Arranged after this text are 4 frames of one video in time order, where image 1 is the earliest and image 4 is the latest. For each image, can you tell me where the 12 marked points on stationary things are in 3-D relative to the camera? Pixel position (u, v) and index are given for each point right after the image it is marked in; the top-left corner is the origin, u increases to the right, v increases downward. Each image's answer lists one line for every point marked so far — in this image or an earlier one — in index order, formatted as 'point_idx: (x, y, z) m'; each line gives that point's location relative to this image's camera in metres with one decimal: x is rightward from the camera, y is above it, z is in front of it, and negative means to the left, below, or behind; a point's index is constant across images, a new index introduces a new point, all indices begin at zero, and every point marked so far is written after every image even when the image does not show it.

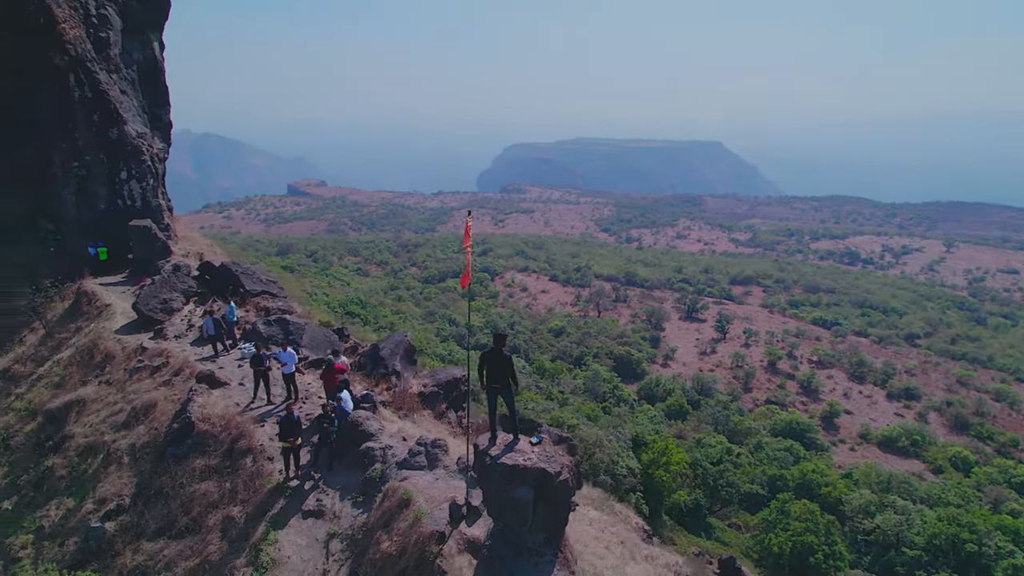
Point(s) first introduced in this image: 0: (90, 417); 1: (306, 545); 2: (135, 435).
0: (-7.0, -2.1, +10.8) m
1: (-2.3, -2.9, +7.4) m
2: (-5.6, -2.2, +9.7) m
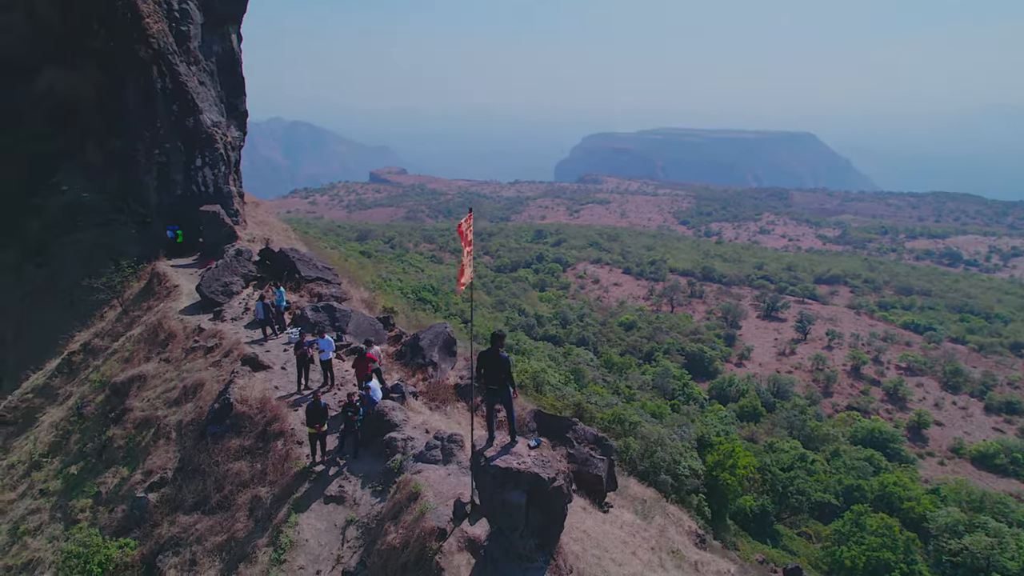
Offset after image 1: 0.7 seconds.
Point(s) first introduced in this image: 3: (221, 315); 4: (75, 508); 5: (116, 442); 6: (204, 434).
0: (-6.4, -1.8, +11.4) m
1: (-2.2, -2.8, +7.6) m
2: (-5.2, -1.9, +10.2) m
3: (-6.0, -0.6, +13.5) m
4: (-6.5, -3.3, +9.7) m
5: (-6.5, -2.5, +10.7) m
6: (-4.4, -2.1, +9.4) m
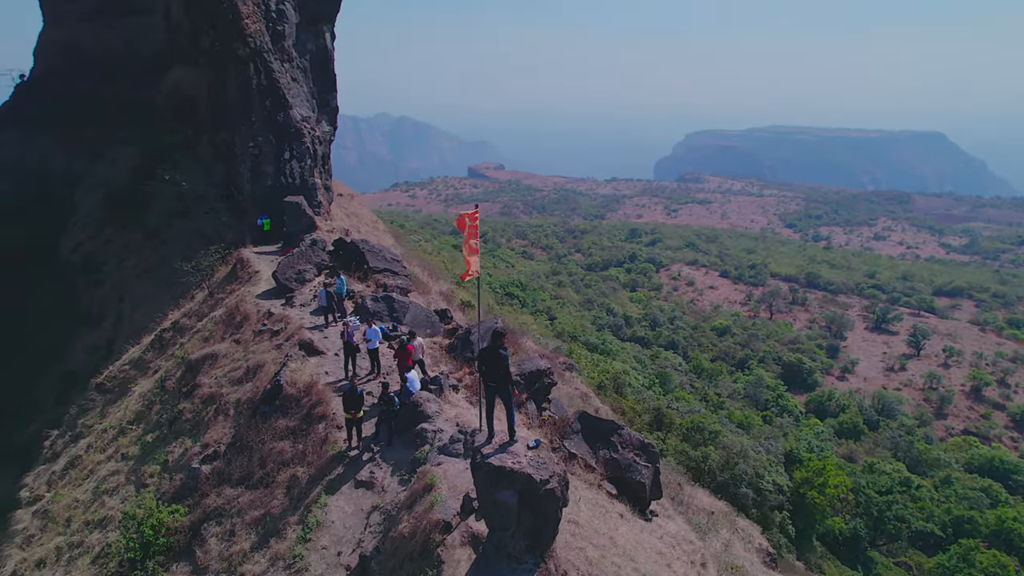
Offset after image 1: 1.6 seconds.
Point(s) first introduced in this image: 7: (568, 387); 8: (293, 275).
0: (-5.5, -1.5, +12.2) m
1: (-1.9, -2.7, +7.8) m
2: (-4.5, -1.7, +10.8) m
3: (-4.8, -0.3, +14.2) m
4: (-5.9, -3.0, +10.5) m
5: (-5.7, -2.2, +11.5) m
6: (-3.9, -1.9, +9.9) m
7: (+1.7, -2.8, +18.3) m
8: (-5.1, +0.3, +15.2) m
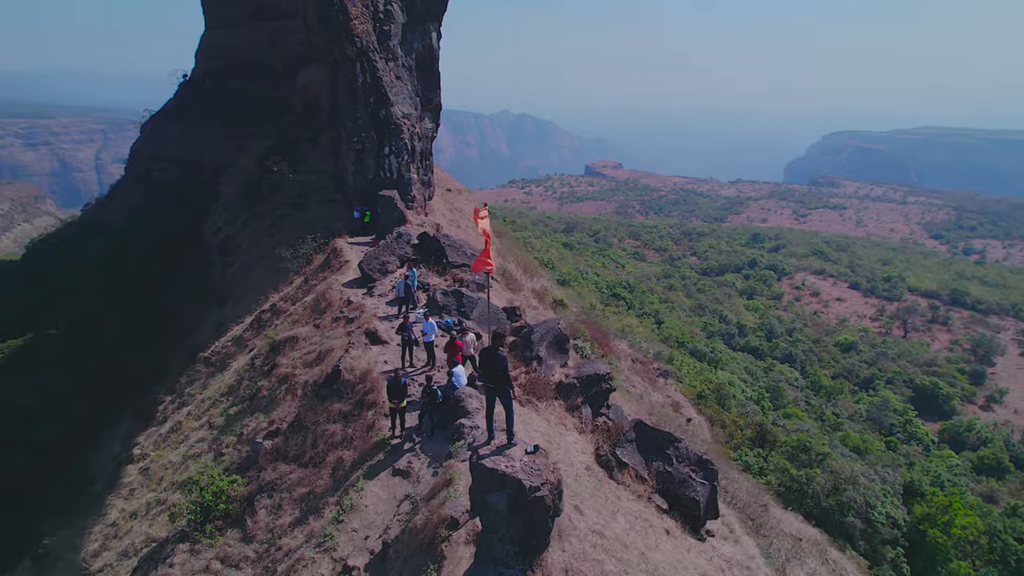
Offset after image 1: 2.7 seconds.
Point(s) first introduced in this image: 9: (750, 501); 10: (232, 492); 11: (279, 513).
0: (-4.3, -1.3, +12.9) m
1: (-1.6, -2.6, +8.0) m
2: (-3.5, -1.5, +11.4) m
3: (-3.2, -0.1, +14.8) m
4: (-5.0, -2.7, +11.3) m
5: (-4.7, -1.9, +12.3) m
6: (-3.1, -1.7, +10.5) m
7: (+3.8, -2.9, +17.8) m
8: (-3.3, +0.6, +15.9) m
9: (+4.4, -4.1, +12.6) m
10: (-4.0, -2.9, +9.2) m
11: (-3.1, -3.0, +8.7) m
